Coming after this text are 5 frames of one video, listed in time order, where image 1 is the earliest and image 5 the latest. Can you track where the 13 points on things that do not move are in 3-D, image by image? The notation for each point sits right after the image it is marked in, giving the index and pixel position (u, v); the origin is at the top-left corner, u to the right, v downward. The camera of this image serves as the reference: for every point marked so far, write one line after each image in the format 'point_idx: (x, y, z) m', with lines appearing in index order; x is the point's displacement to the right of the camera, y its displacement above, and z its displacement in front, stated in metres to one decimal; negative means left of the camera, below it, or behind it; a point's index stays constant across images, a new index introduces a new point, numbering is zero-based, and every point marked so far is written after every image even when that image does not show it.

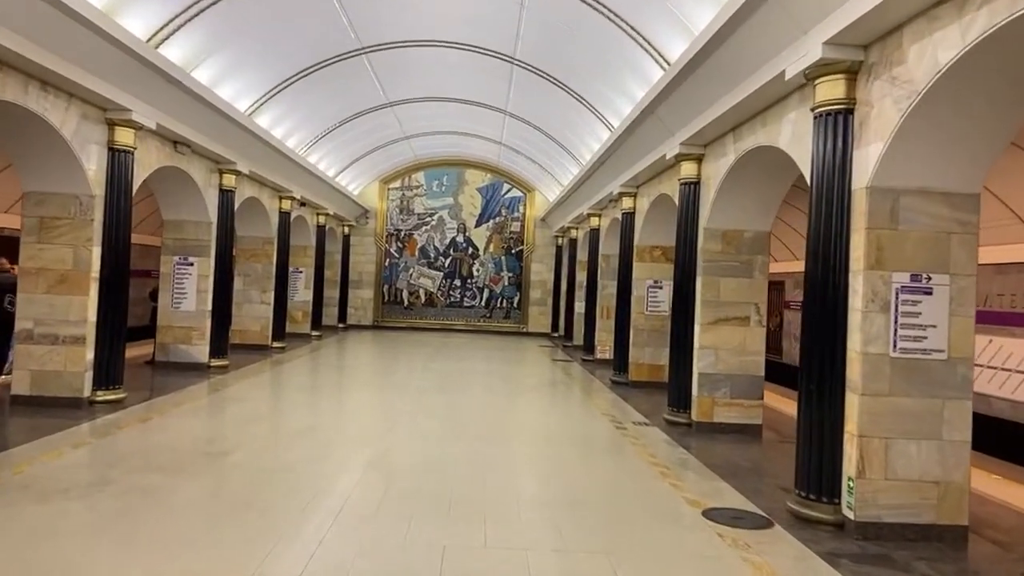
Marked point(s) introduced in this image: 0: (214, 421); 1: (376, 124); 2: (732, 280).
0: (-3.5, -1.6, +8.7) m
1: (-3.4, +4.1, +18.4) m
2: (+2.7, +0.1, +9.0) m
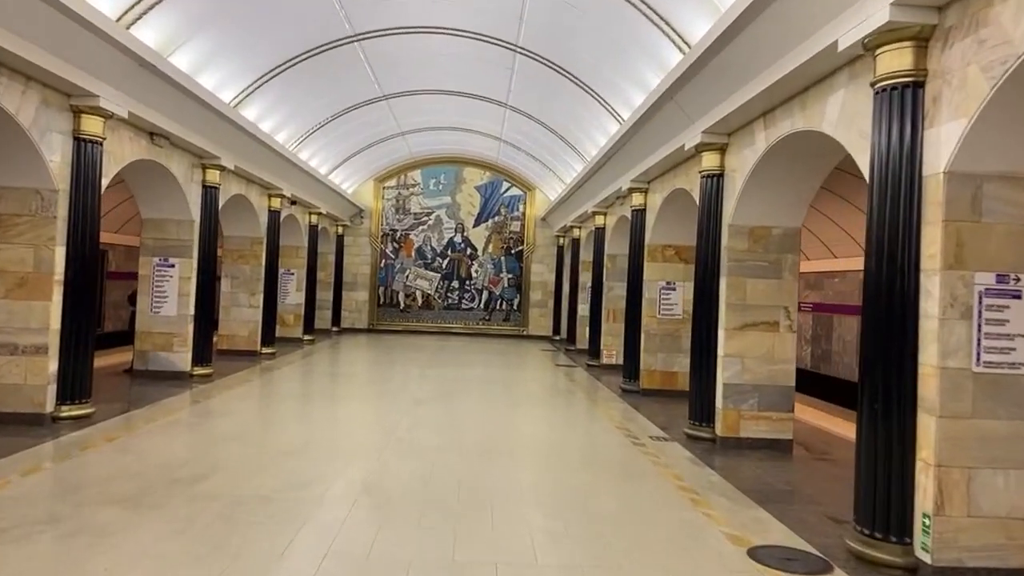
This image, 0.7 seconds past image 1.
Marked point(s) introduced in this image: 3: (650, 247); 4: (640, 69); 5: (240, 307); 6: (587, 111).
0: (-3.4, -1.6, +7.9) m
1: (-3.4, +4.0, +17.6) m
2: (+2.8, +0.1, +8.2) m
3: (+2.2, +0.7, +11.9) m
4: (+1.8, +3.0, +10.3) m
5: (-5.7, -0.4, +15.5) m
6: (+1.4, +3.2, +13.5) m
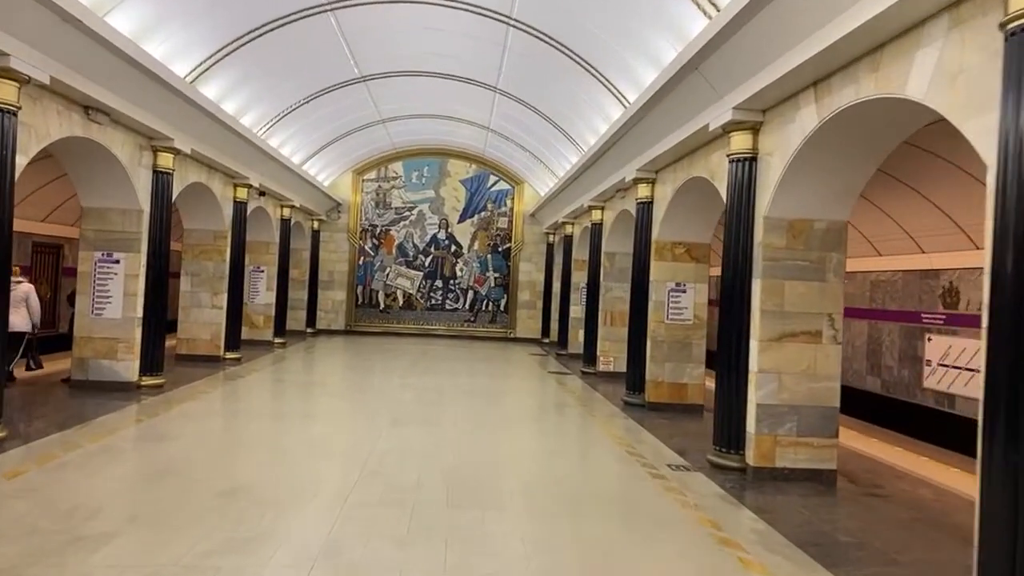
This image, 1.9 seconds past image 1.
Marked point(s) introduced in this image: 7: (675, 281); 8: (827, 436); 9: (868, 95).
0: (-3.5, -1.6, +6.5) m
1: (-3.6, +4.0, +16.2) m
2: (+2.7, 0.0, +7.0) m
3: (+2.1, +0.6, +10.6) m
4: (+1.7, +3.0, +9.0) m
5: (-5.9, -0.4, +14.0) m
6: (+1.2, +3.2, +12.3) m
7: (+2.4, +0.1, +10.6) m
8: (+3.0, -1.4, +7.0) m
9: (+2.6, +1.4, +5.4) m
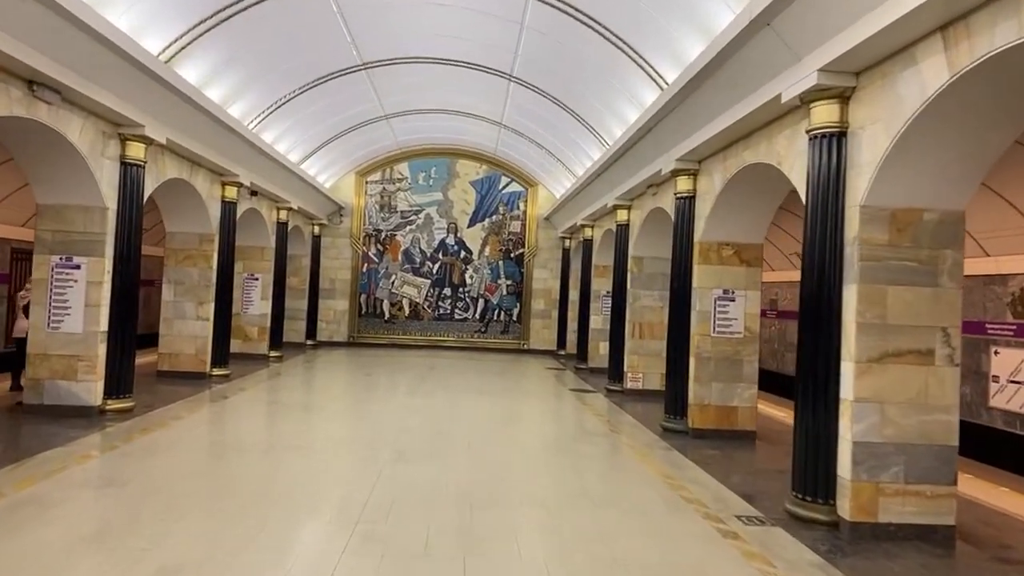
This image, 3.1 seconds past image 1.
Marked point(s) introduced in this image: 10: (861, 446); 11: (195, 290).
0: (-3.2, -1.7, +5.1) m
1: (-3.3, +3.8, +14.8) m
2: (+3.0, 0.0, +5.5) m
3: (+2.4, +0.5, +9.2) m
4: (+2.0, +2.9, +7.6) m
5: (-5.6, -0.5, +12.6) m
6: (+1.5, +3.1, +10.9) m
7: (+2.6, 0.0, +9.2) m
8: (+3.2, -1.5, +5.5) m
9: (+2.8, +1.4, +4.0) m
10: (+2.6, -1.2, +5.5) m
11: (-5.4, 0.0, +12.7) m
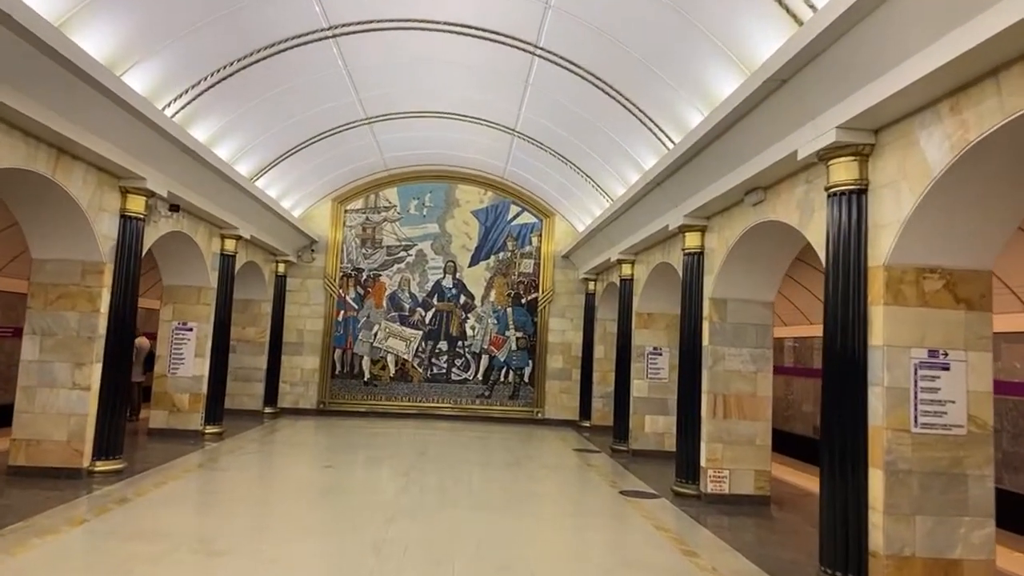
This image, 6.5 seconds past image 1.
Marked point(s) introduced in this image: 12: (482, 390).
0: (-2.9, -1.8, +1.0) m
1: (-3.0, +3.0, +11.1) m
2: (+3.3, -0.2, +1.6) m
3: (+2.7, +0.1, +5.3) m
4: (+2.3, +2.6, +3.9) m
5: (-5.3, -1.2, +8.6) m
6: (+1.9, +2.6, +7.1) m
7: (+3.0, -0.4, +5.2) m
8: (+3.6, -1.6, +1.5) m
9: (+3.2, +1.3, +0.1) m
10: (+3.0, -1.3, +1.4) m
11: (-5.1, -0.7, +8.6) m
12: (-0.7, -2.4, +17.2) m
